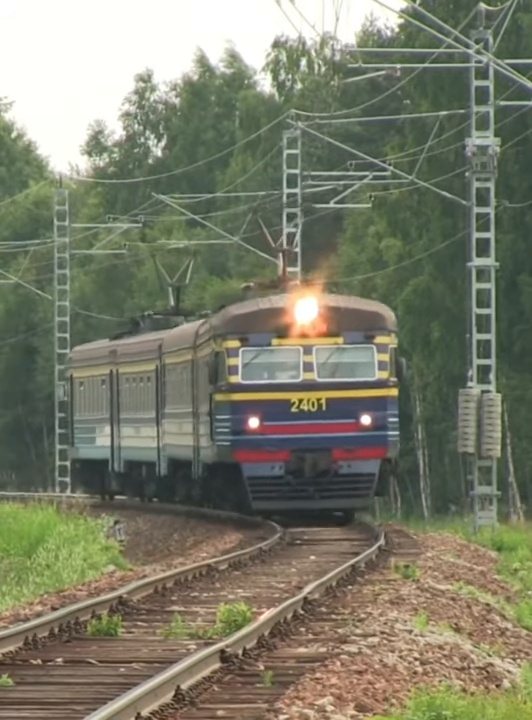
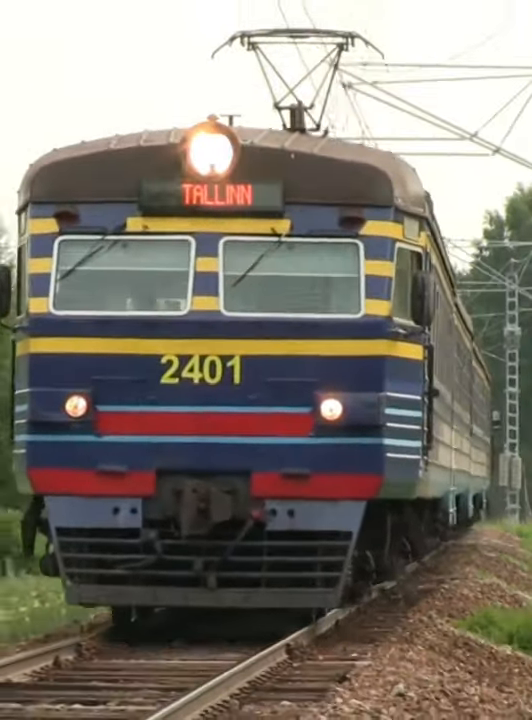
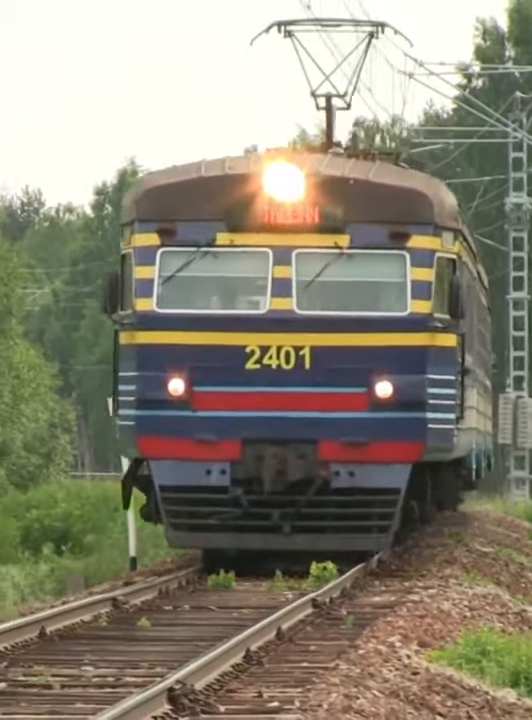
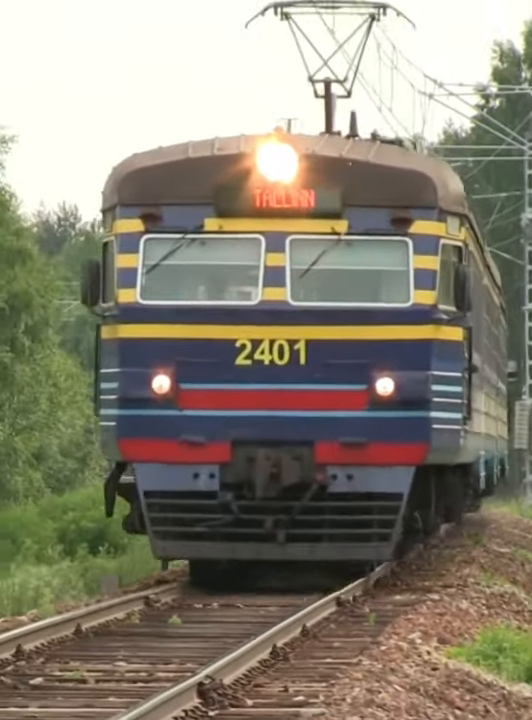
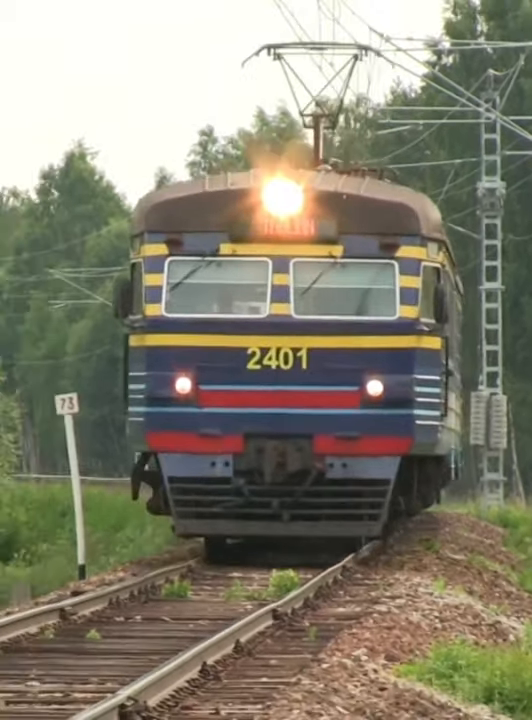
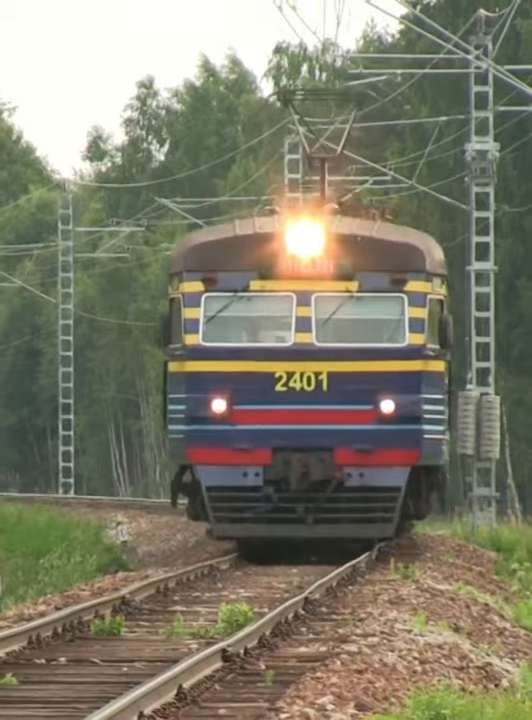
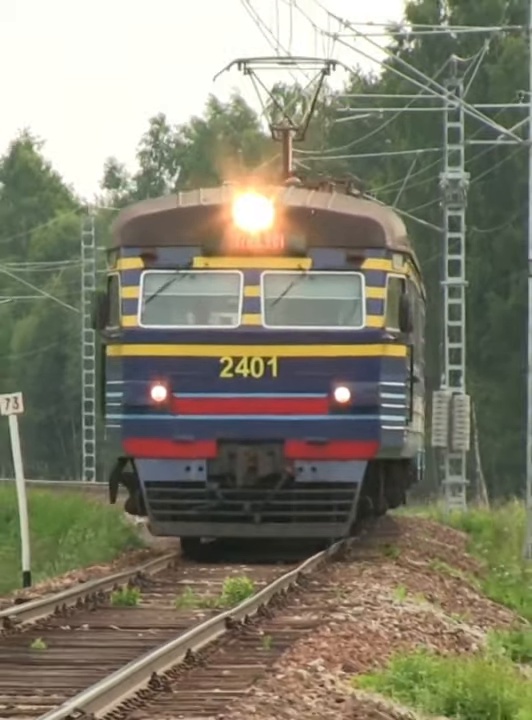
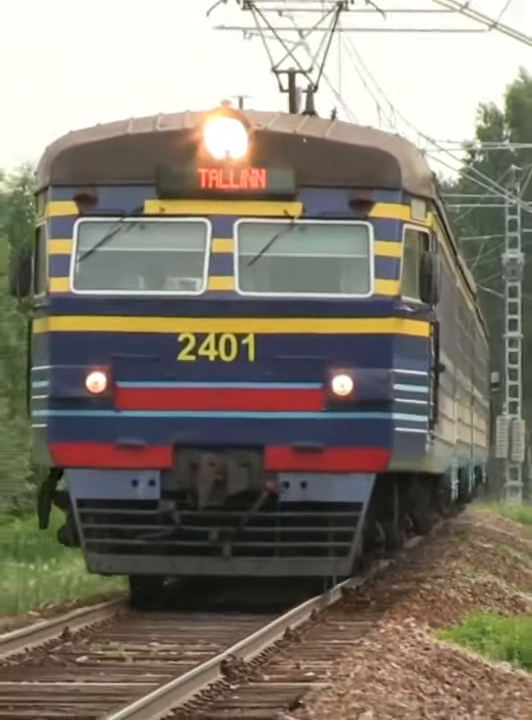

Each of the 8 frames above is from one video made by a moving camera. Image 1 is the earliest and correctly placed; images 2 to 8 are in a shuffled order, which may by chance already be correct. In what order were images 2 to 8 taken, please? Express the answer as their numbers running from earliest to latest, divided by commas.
6, 7, 5, 3, 4, 8, 2
